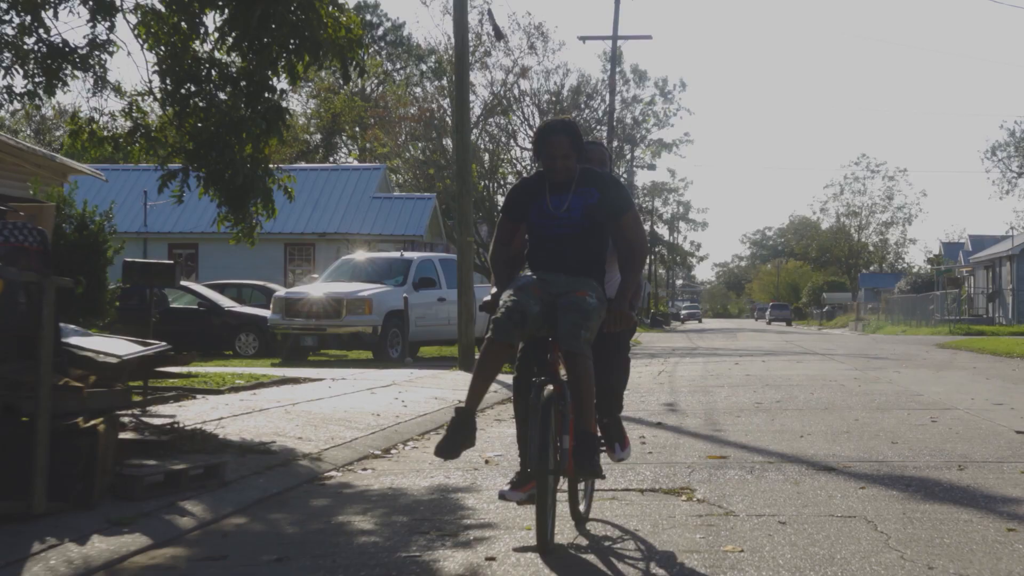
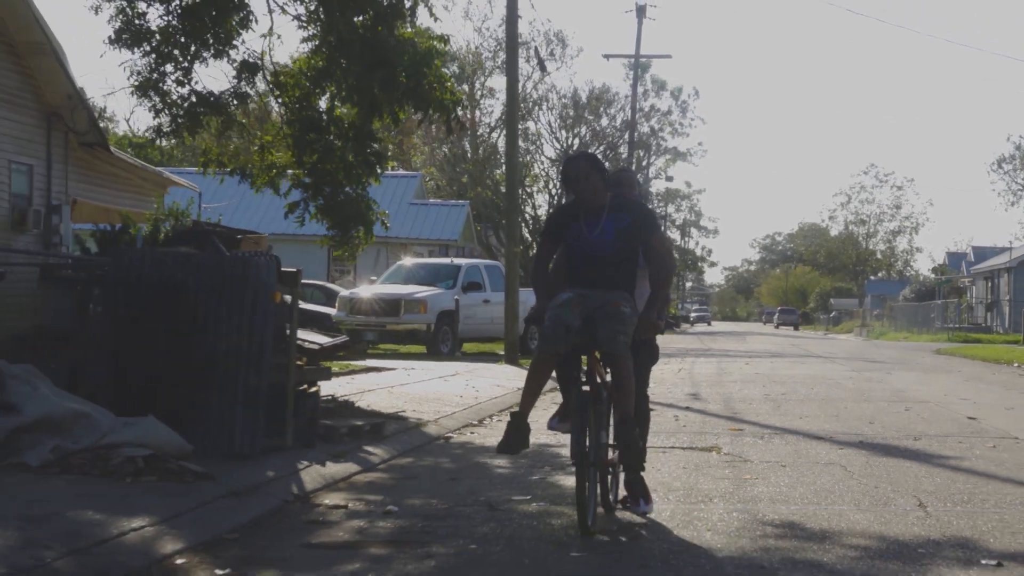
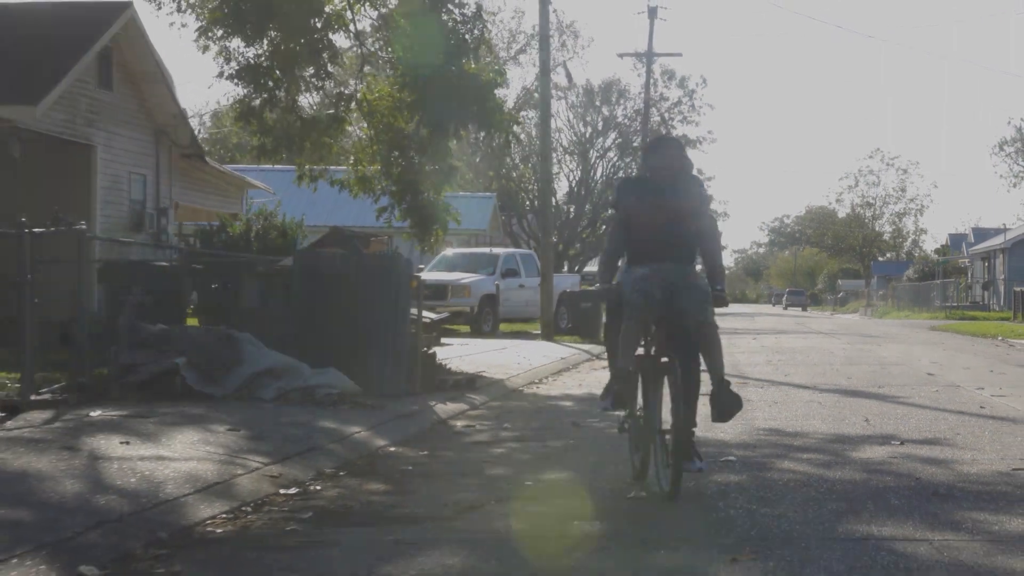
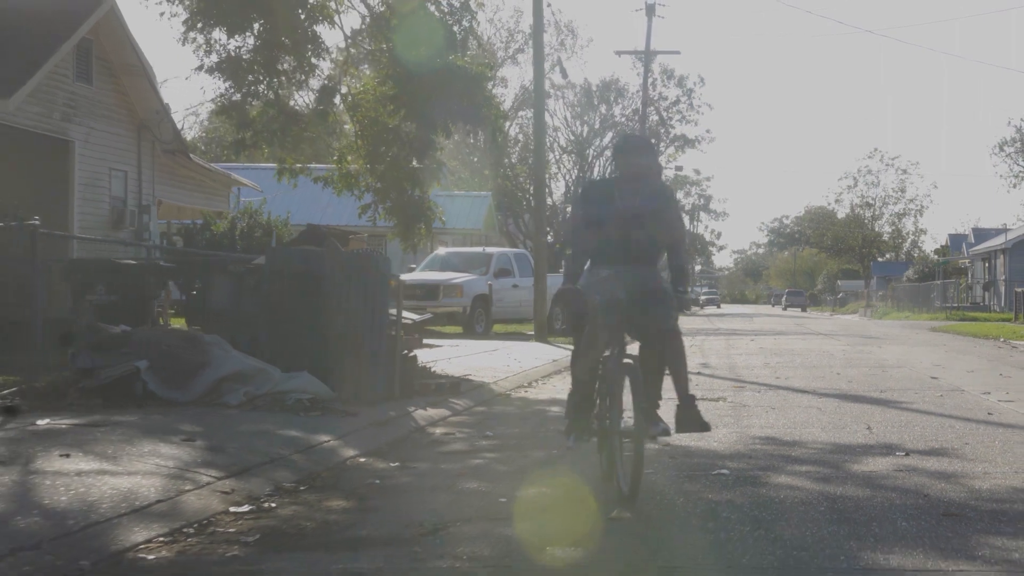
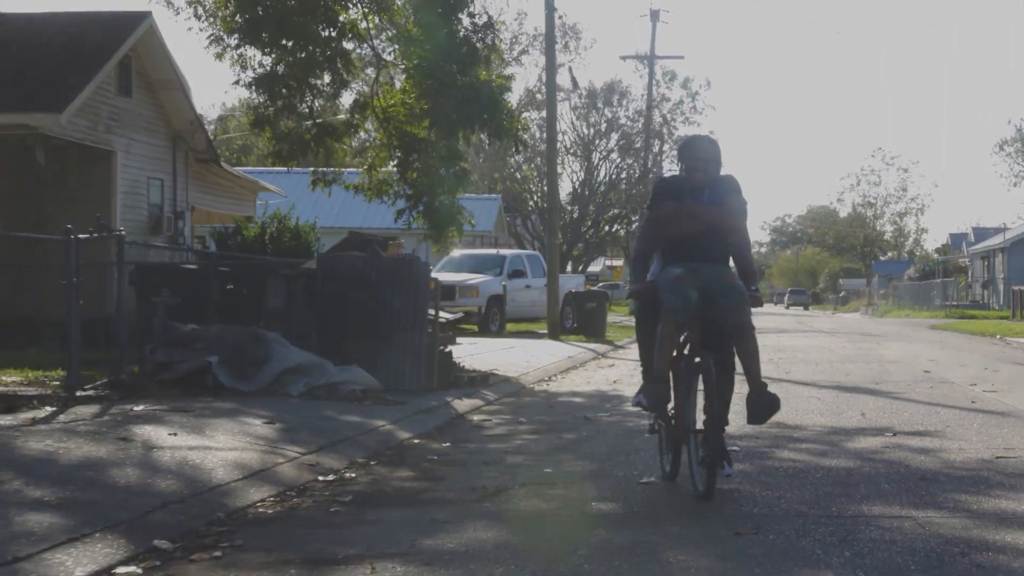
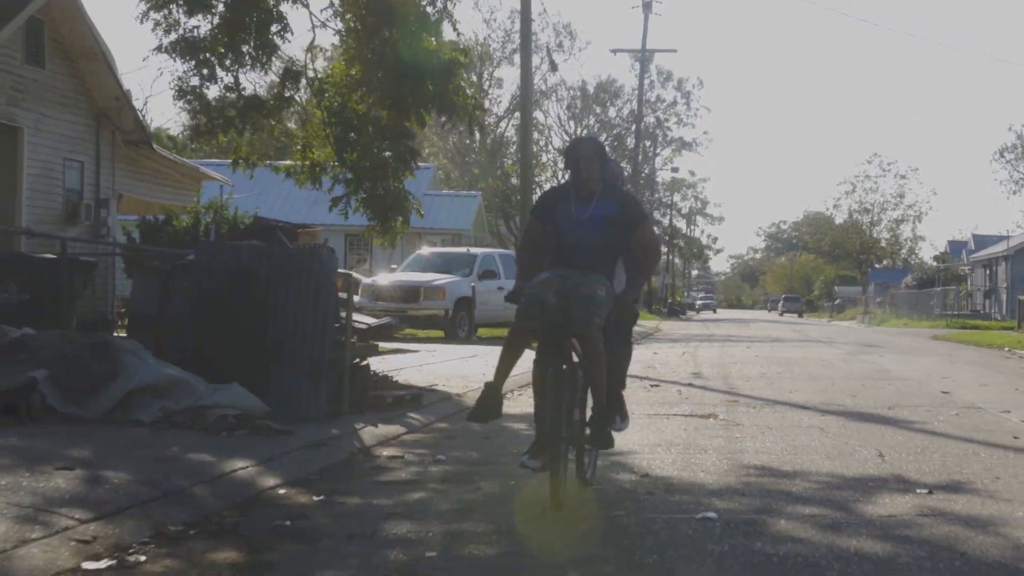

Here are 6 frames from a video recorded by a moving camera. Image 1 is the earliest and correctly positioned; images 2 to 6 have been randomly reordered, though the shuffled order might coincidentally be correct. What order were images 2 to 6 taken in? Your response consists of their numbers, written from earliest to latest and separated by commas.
2, 6, 4, 3, 5
